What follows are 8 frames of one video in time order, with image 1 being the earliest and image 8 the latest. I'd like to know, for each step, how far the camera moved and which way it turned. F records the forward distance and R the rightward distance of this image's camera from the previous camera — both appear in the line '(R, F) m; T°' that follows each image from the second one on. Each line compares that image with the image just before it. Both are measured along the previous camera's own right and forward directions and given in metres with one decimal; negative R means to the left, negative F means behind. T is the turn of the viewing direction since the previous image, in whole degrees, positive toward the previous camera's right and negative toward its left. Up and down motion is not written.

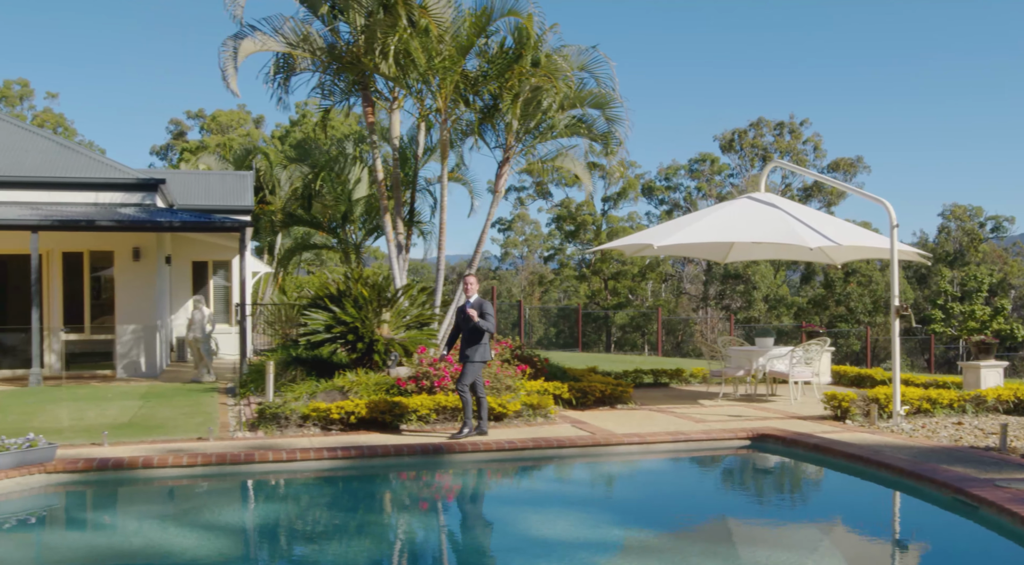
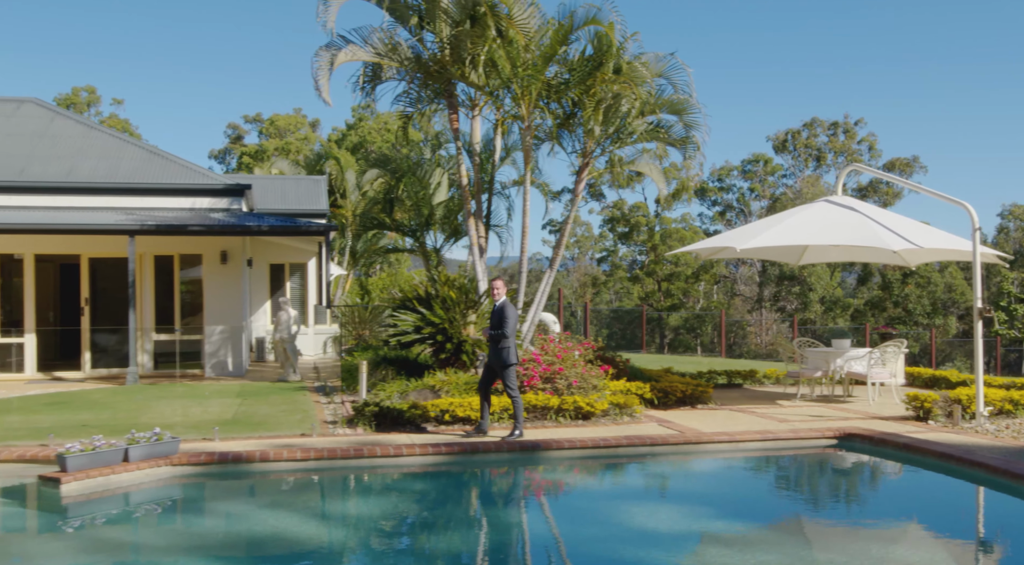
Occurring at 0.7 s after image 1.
(-0.6, -0.3) m; -3°
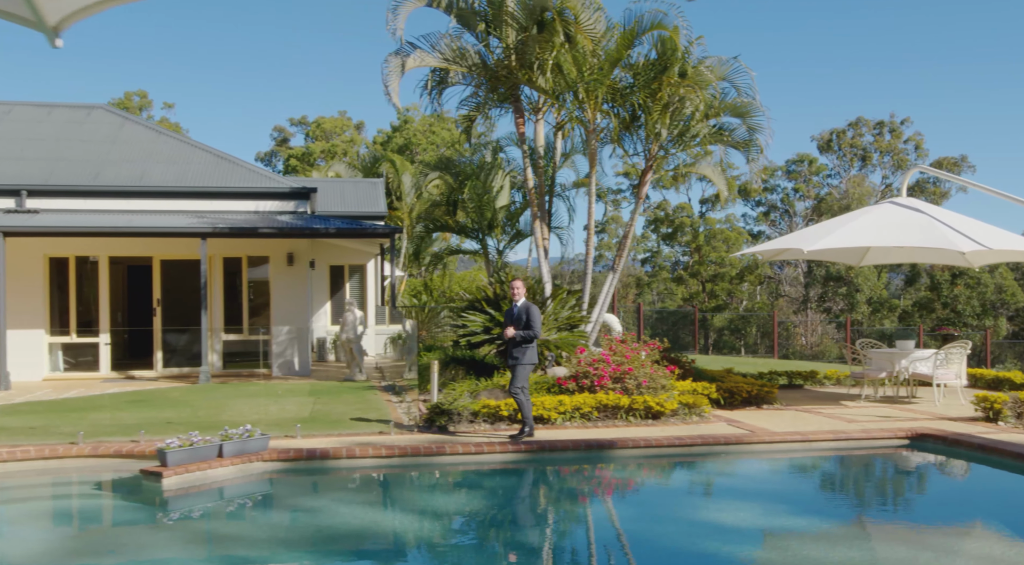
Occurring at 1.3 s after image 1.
(-0.5, -0.2) m; -2°
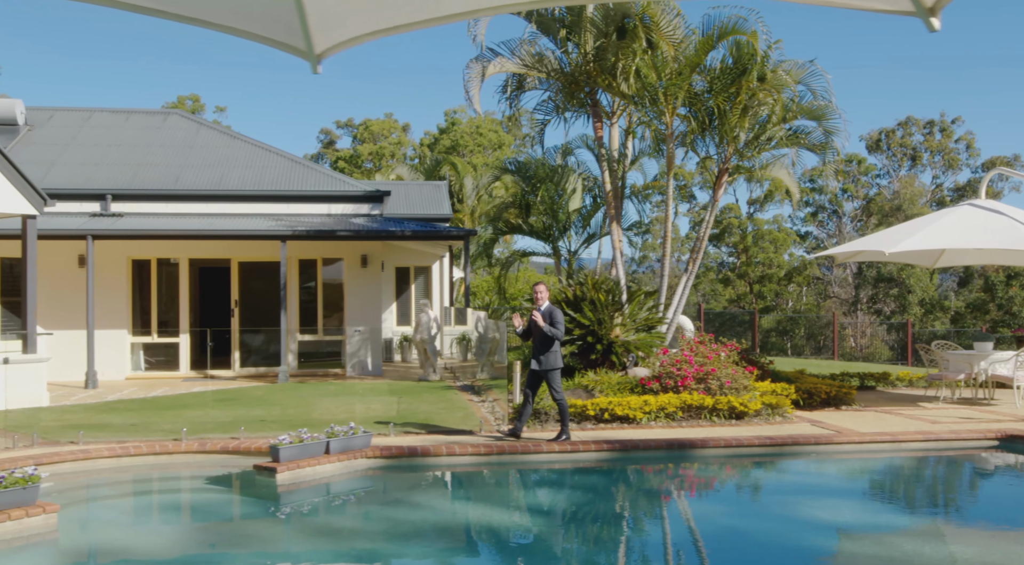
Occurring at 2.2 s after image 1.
(-0.7, -0.2) m; -2°
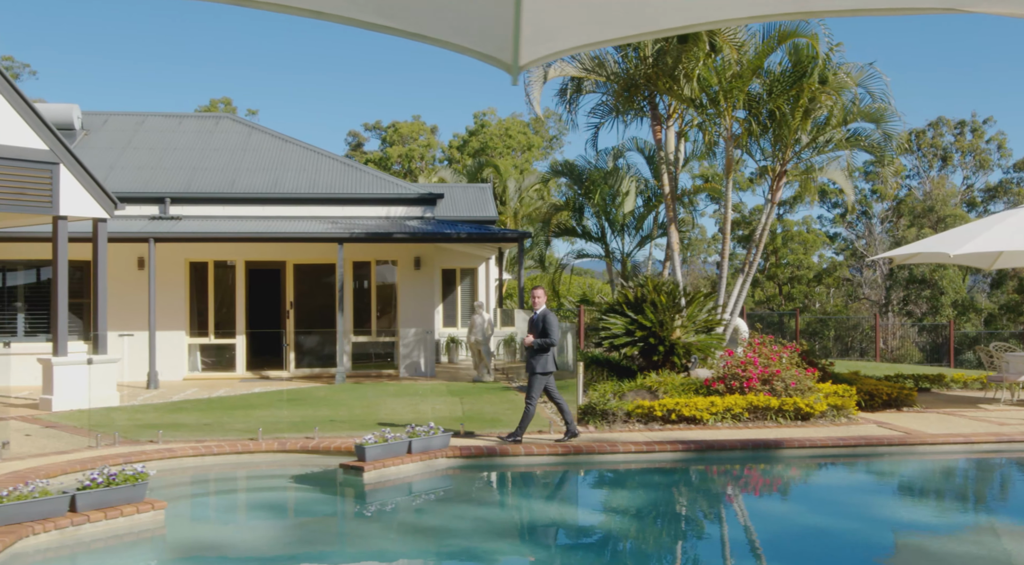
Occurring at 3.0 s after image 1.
(-0.7, -0.1) m; -1°
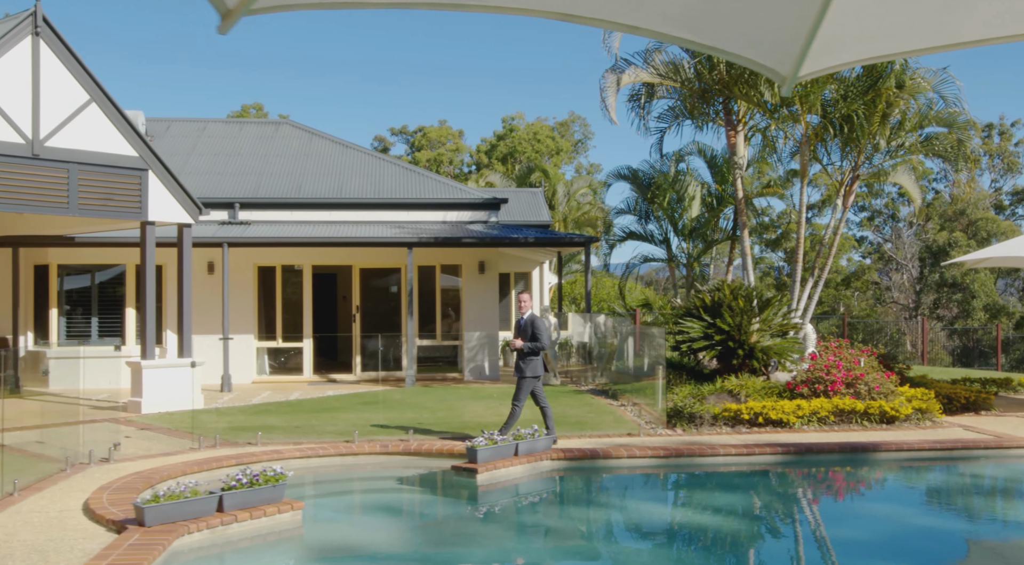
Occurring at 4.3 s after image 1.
(-1.0, -0.1) m; -1°
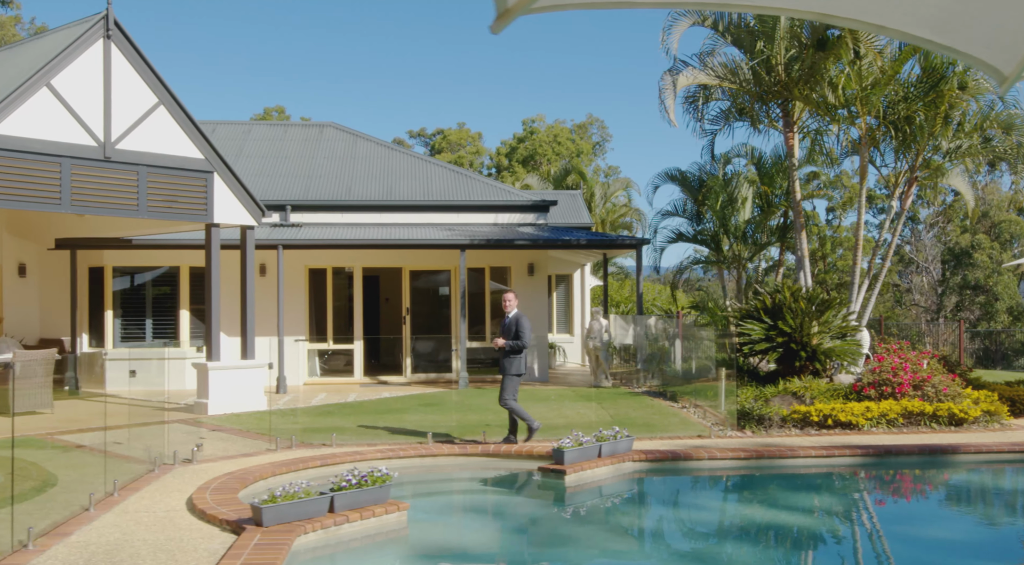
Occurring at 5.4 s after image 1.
(-0.9, 0.0) m; 0°
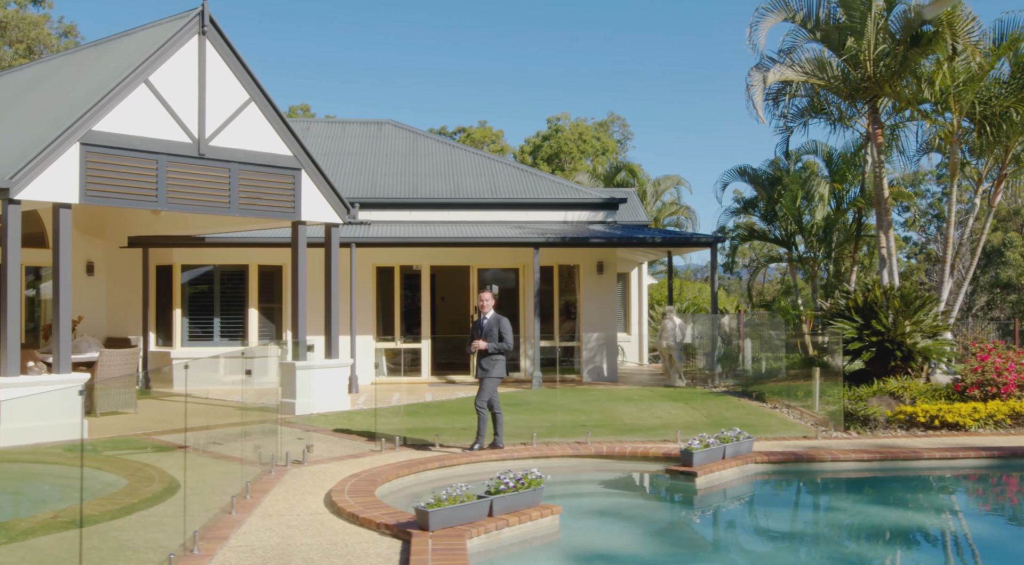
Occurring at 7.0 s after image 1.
(-1.3, +0.2) m; 0°
